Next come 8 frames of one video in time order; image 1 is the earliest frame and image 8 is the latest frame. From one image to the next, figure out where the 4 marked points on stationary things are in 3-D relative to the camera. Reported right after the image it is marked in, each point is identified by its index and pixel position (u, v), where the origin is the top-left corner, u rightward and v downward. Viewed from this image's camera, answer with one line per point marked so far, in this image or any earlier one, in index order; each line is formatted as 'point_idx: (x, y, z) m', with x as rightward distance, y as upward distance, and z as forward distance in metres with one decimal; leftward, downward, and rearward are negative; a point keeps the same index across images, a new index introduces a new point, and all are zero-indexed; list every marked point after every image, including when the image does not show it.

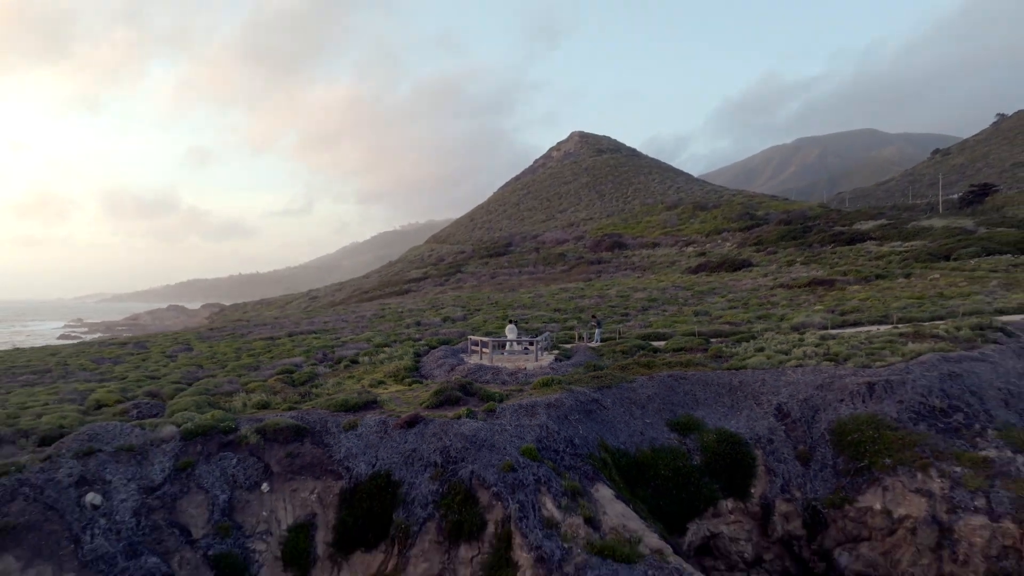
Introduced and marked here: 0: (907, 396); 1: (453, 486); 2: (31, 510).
0: (+10.1, -2.7, +19.6) m
1: (-1.2, -4.1, +16.1) m
2: (-8.9, -4.1, +14.2) m
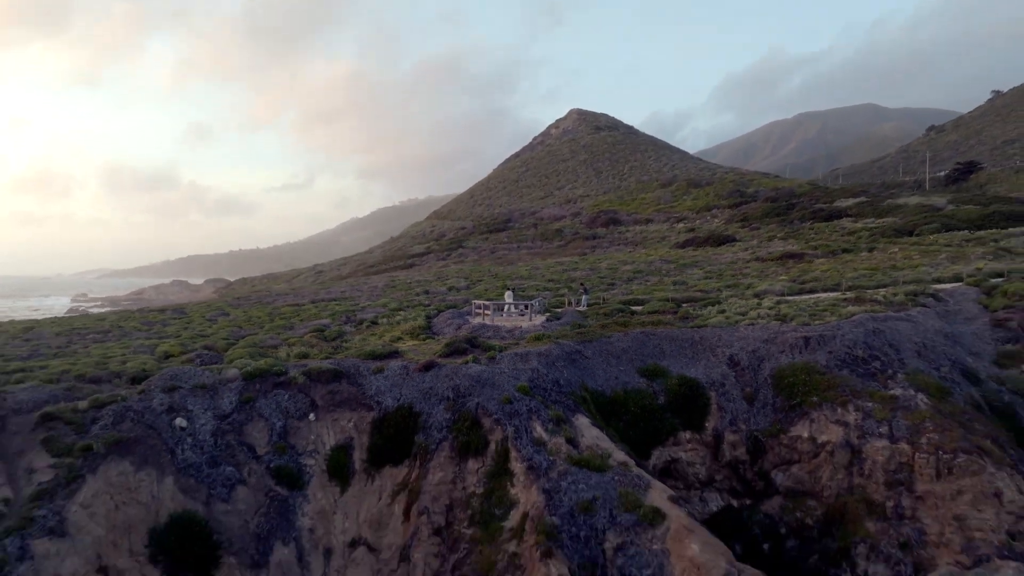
0: (+10.1, -1.8, +23.7) m
1: (-1.3, -3.3, +20.2) m
2: (-9.0, -3.4, +18.2) m
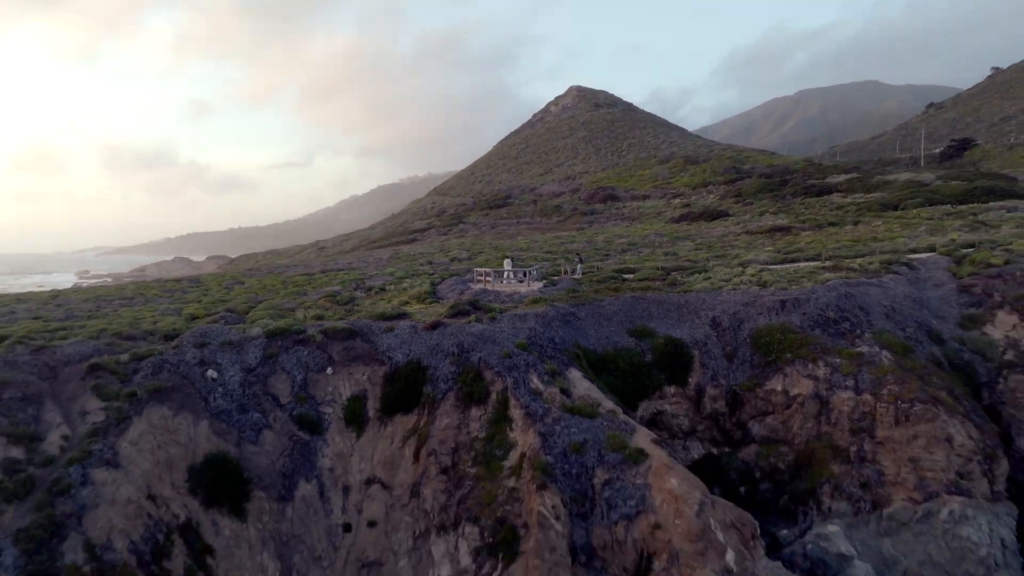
0: (+10.0, -0.7, +25.7) m
1: (-1.3, -2.3, +22.2) m
2: (-9.0, -2.4, +20.3) m
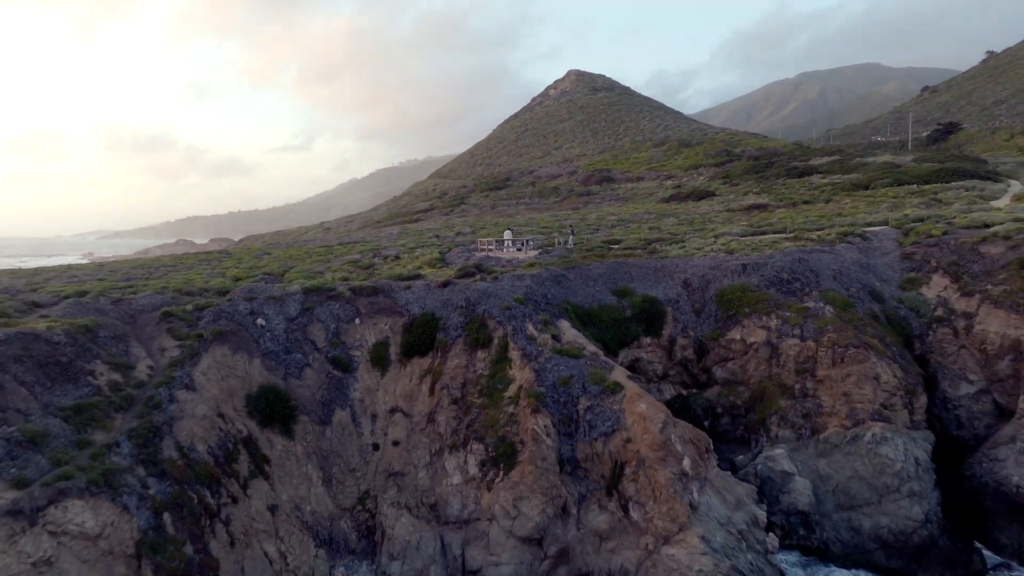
0: (+10.0, +0.7, +29.8) m
1: (-1.3, -1.1, +26.3) m
2: (-9.0, -1.2, +24.4) m
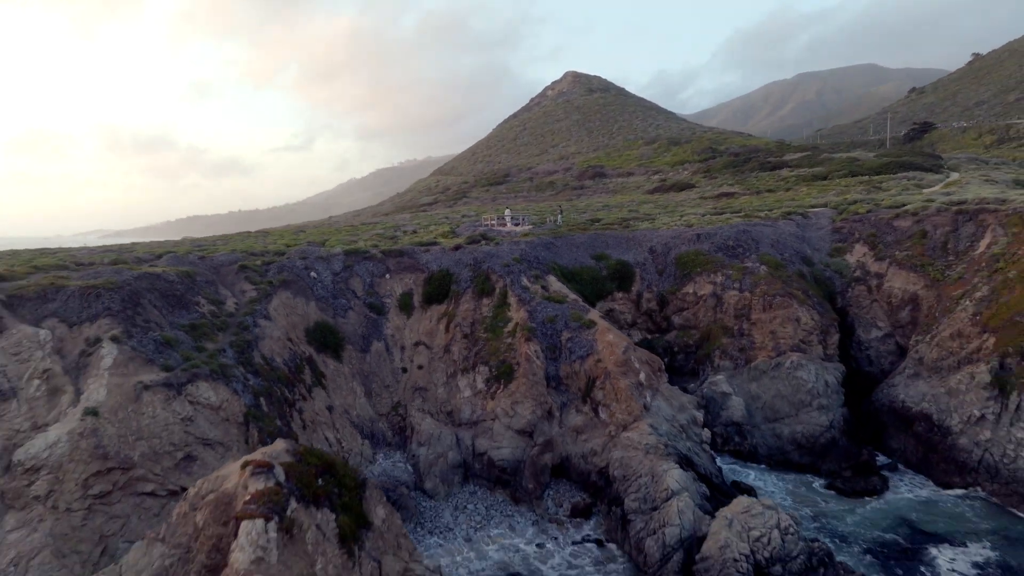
0: (+9.9, +2.3, +36.7) m
1: (-1.4, +0.6, +33.2) m
2: (-9.1, +0.5, +31.3) m
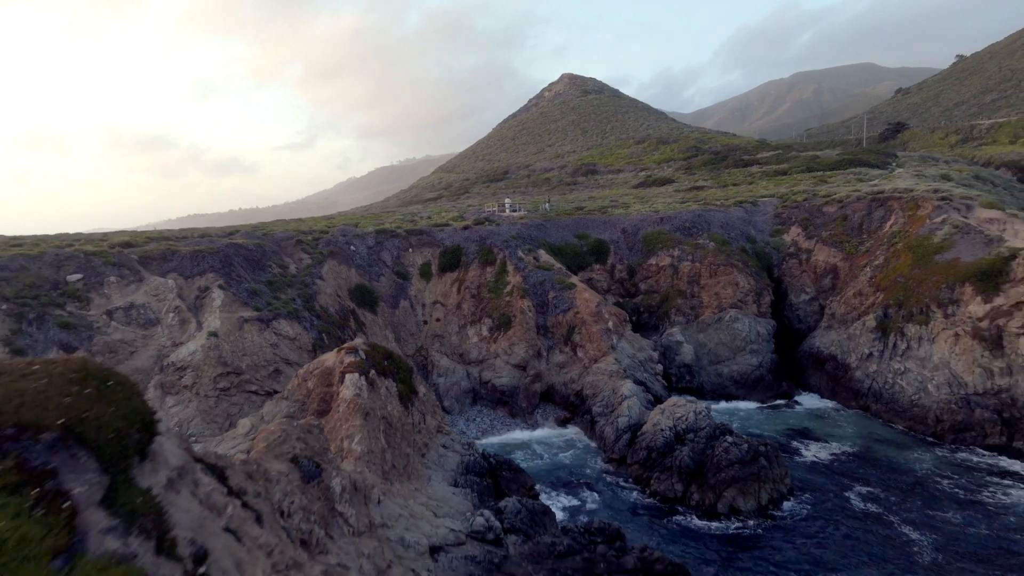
0: (+9.8, +3.9, +45.0) m
1: (-1.5, +2.2, +41.5) m
2: (-9.2, +2.0, +39.6) m
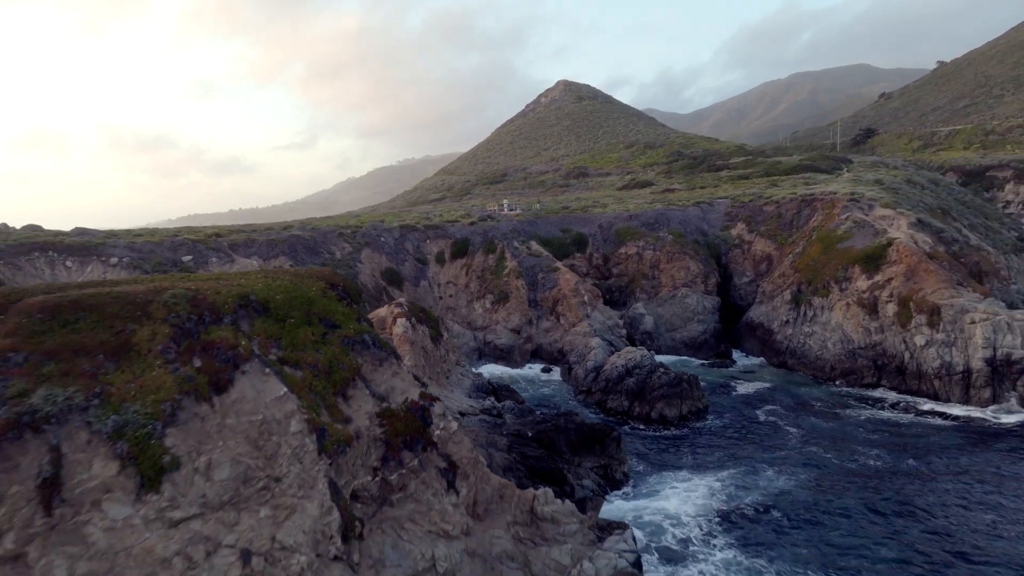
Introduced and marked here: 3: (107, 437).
0: (+9.6, +5.0, +55.4) m
1: (-1.7, +3.3, +51.9) m
2: (-9.4, +3.2, +49.9) m
3: (-6.0, -2.2, +11.4) m
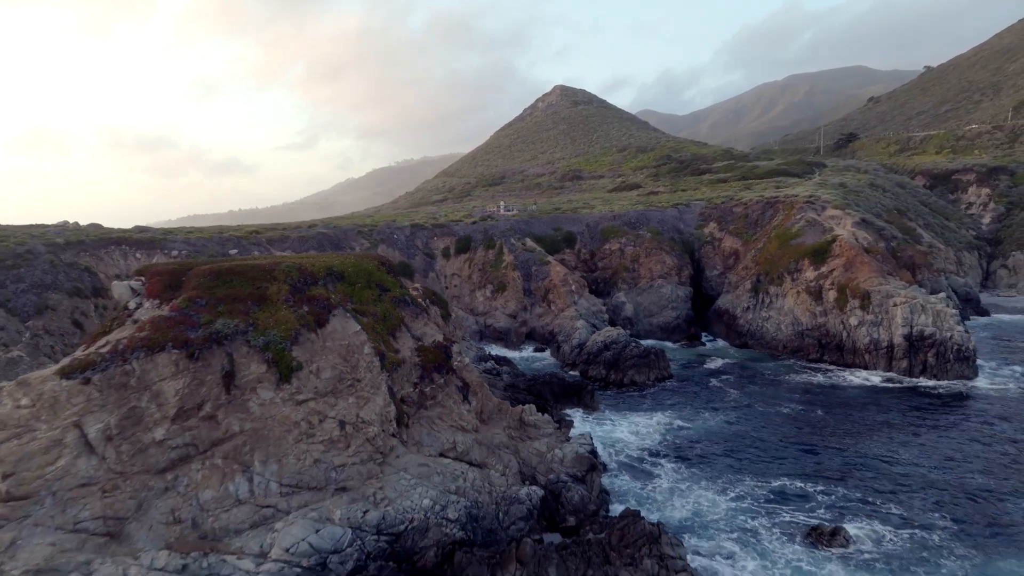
0: (+9.4, +5.7, +62.3) m
1: (-1.9, +3.9, +58.8) m
2: (-9.6, +3.8, +56.9) m
3: (-6.2, -1.5, +18.4) m
